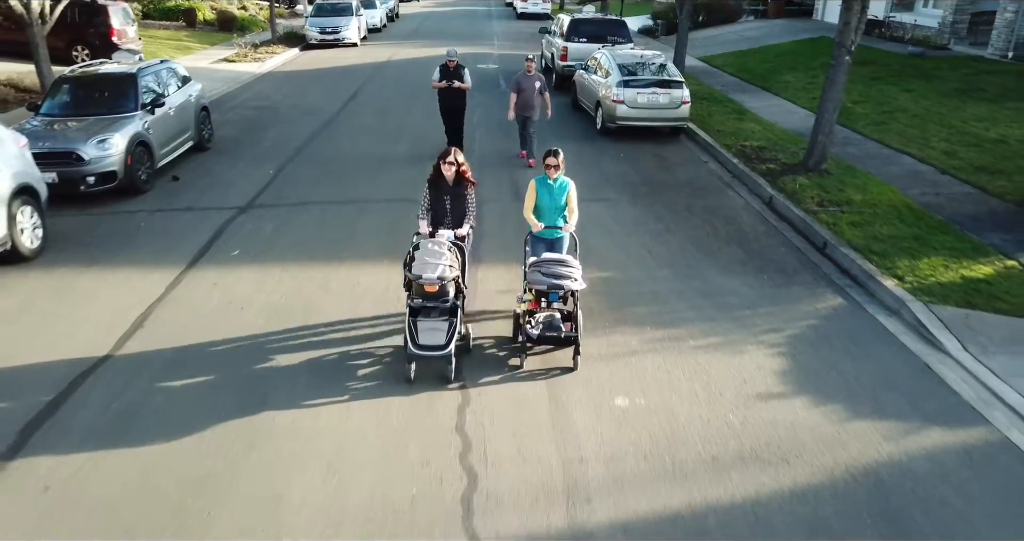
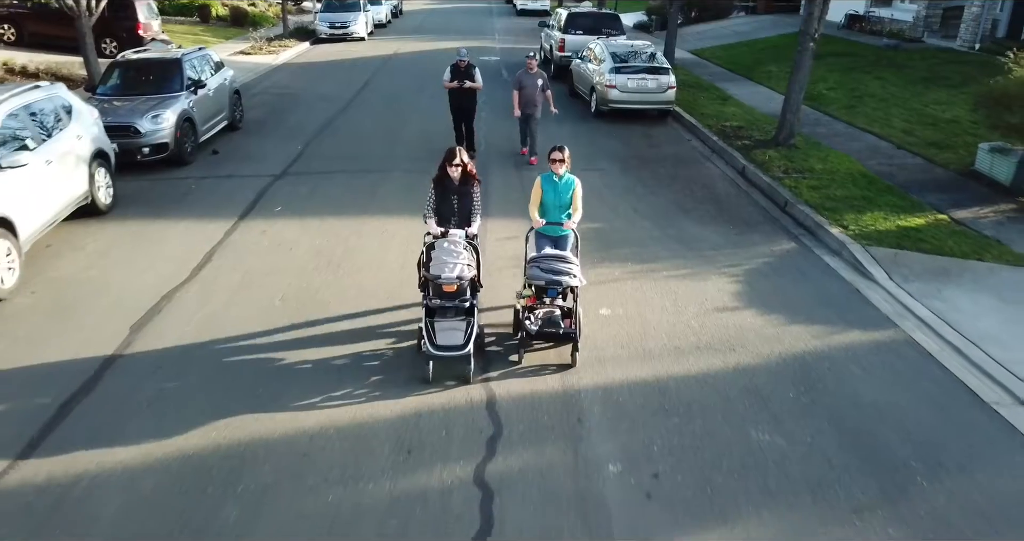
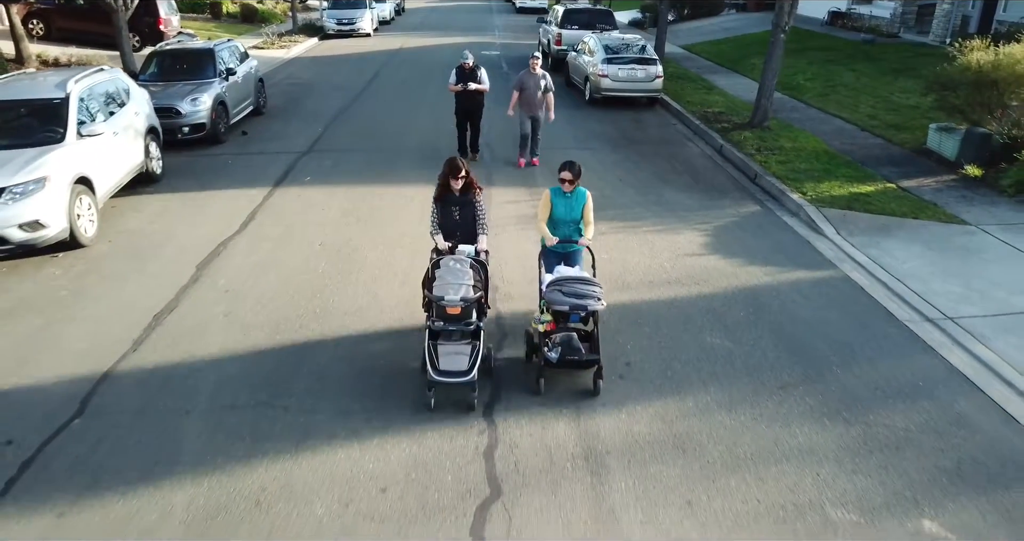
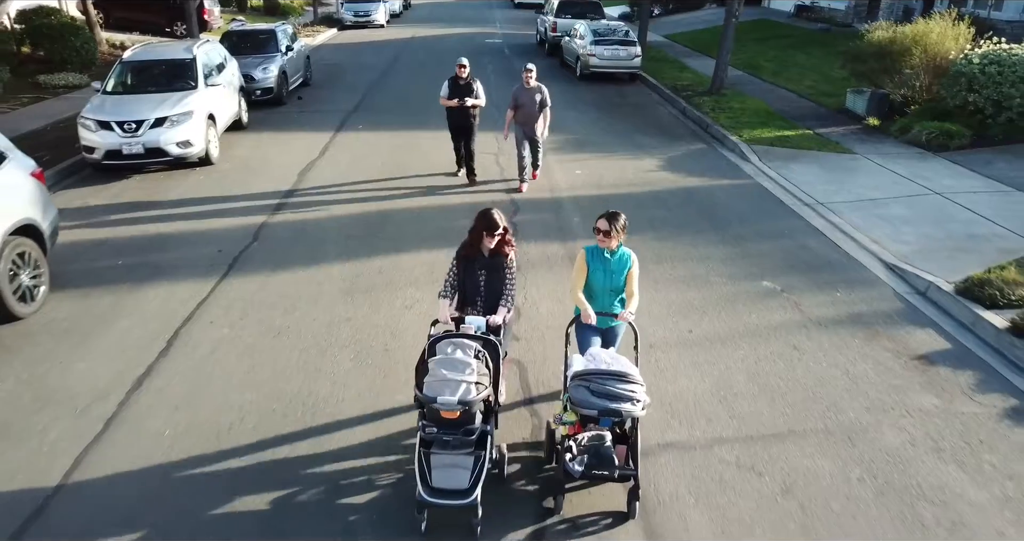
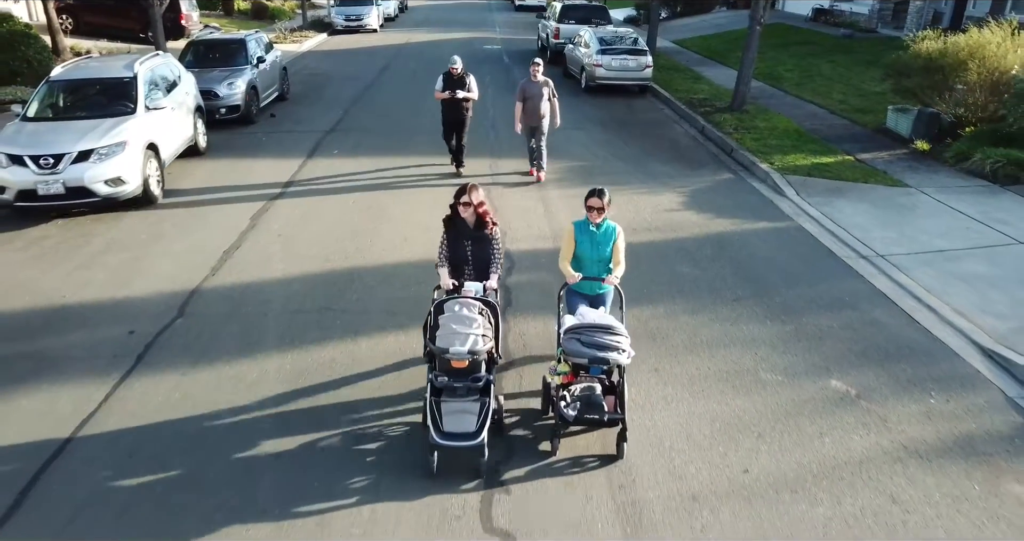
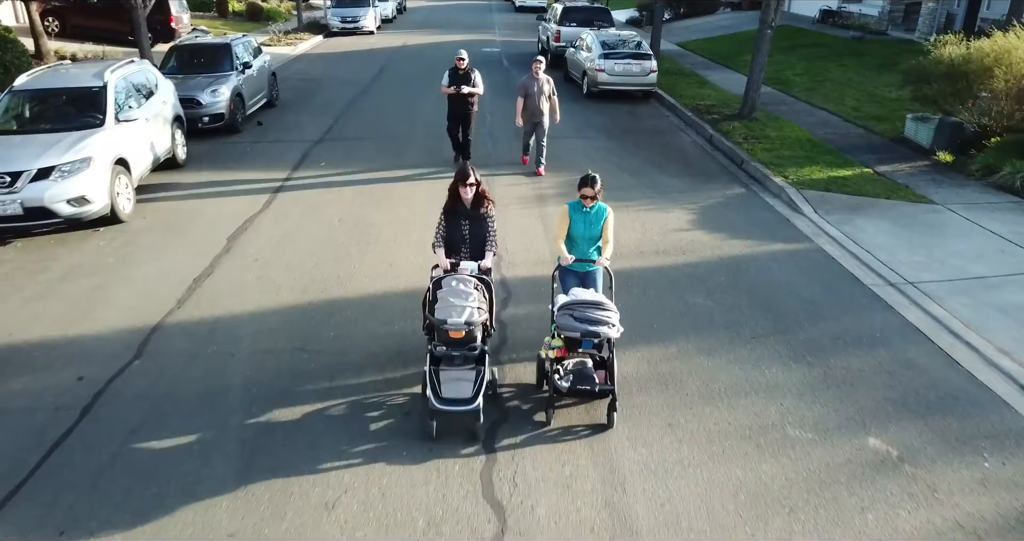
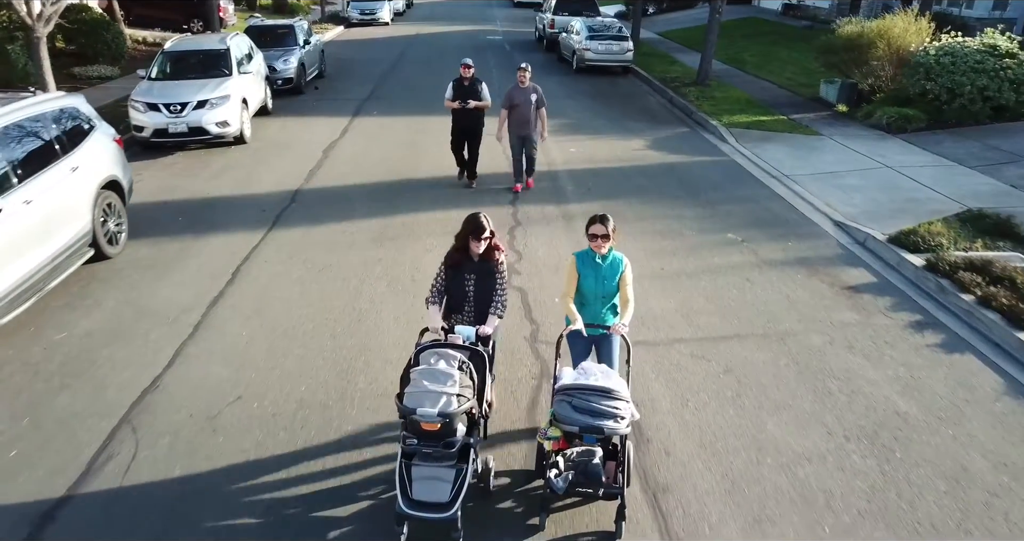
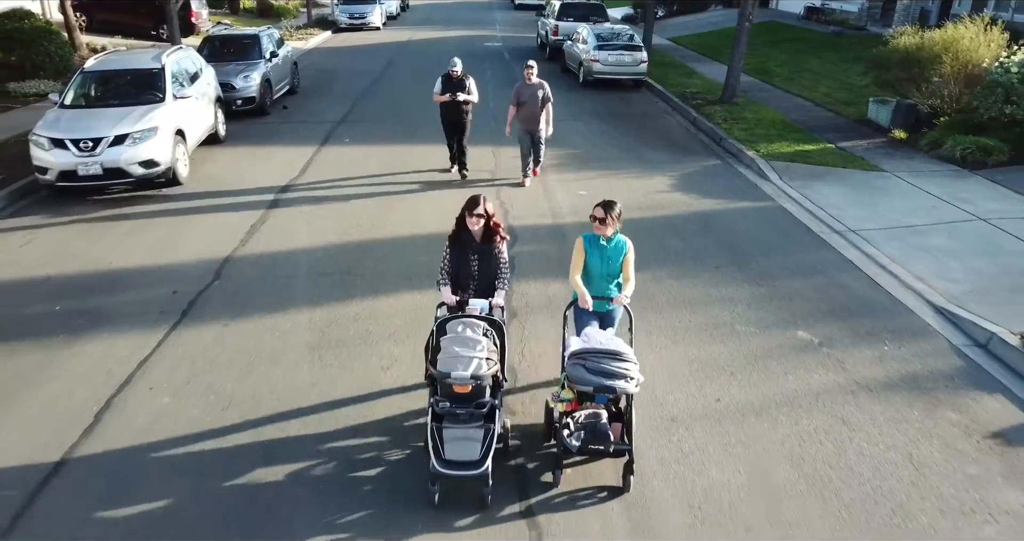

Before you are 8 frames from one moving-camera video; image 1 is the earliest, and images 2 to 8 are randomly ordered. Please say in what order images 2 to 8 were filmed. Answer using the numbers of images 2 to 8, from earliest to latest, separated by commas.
2, 3, 6, 5, 8, 4, 7
